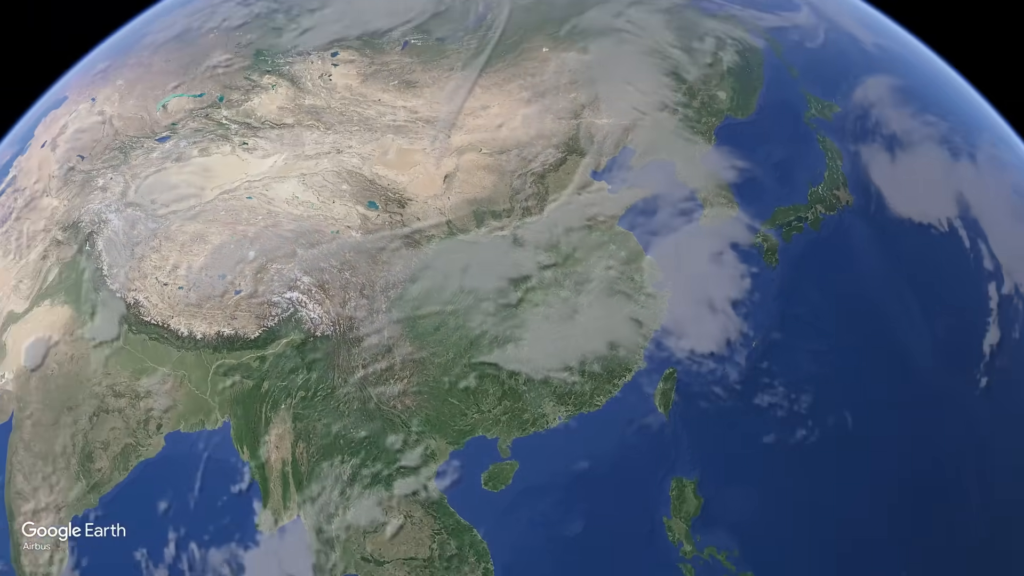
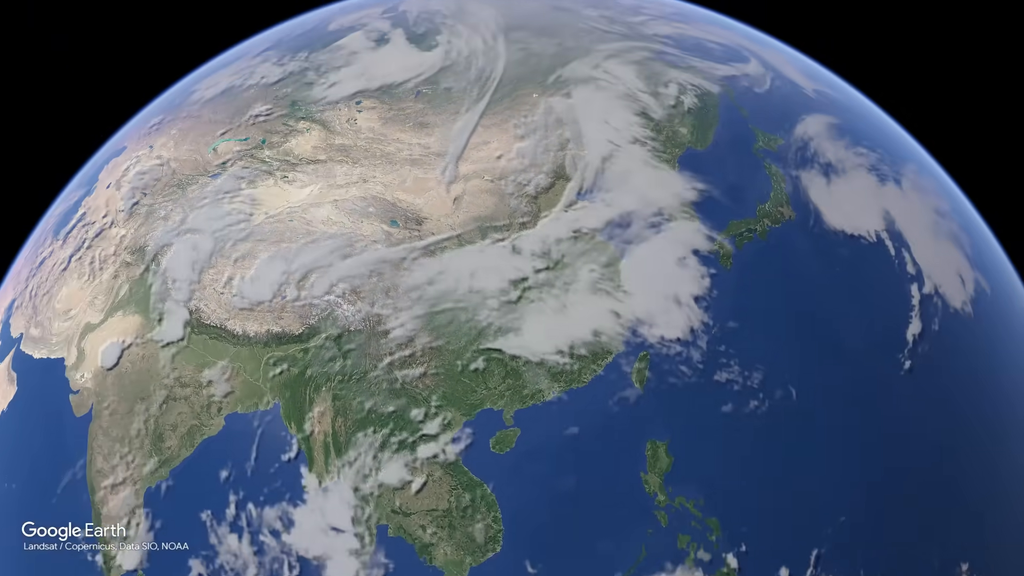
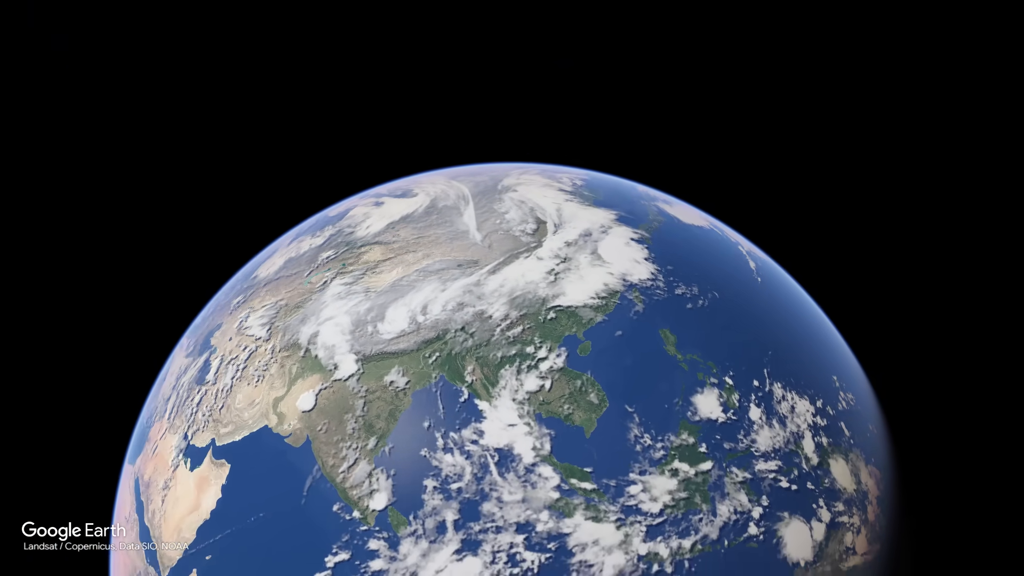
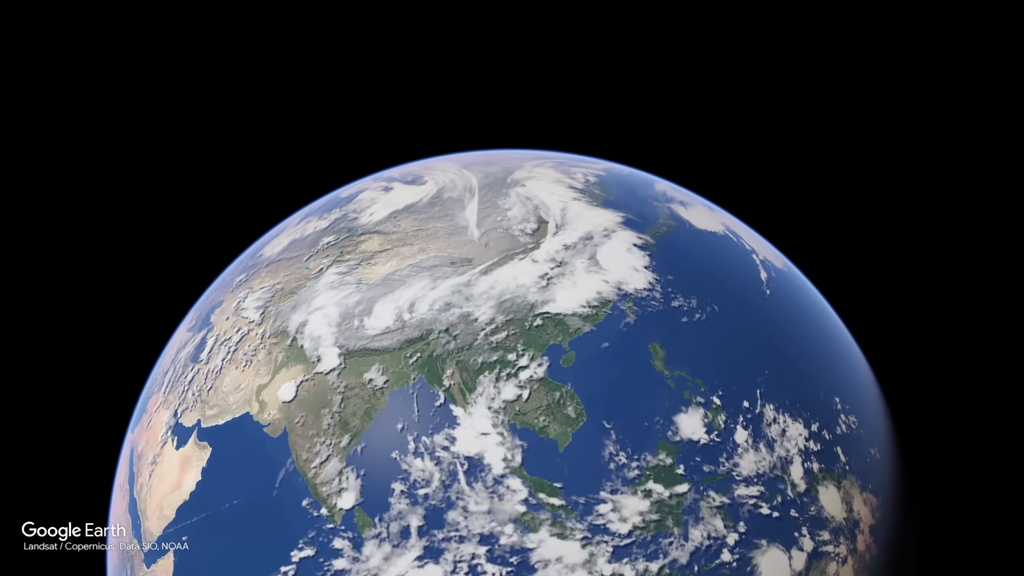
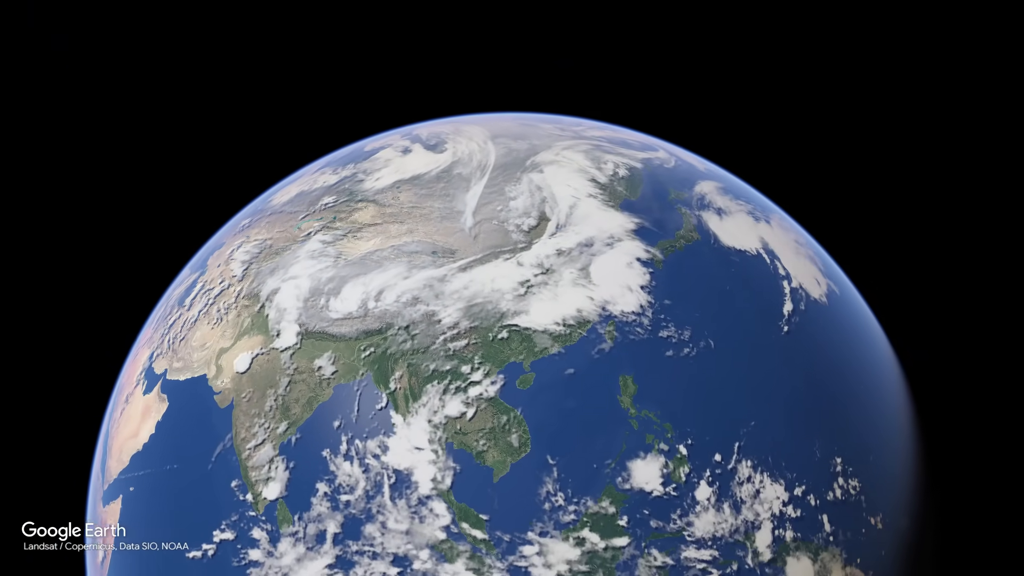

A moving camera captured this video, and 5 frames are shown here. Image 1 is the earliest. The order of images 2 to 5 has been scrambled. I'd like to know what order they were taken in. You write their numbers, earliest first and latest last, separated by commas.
2, 5, 4, 3
